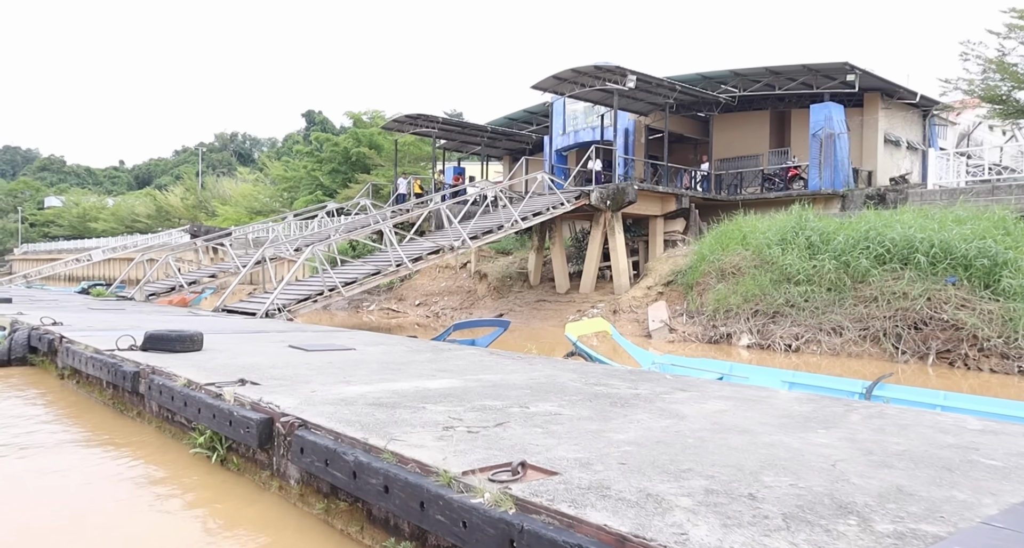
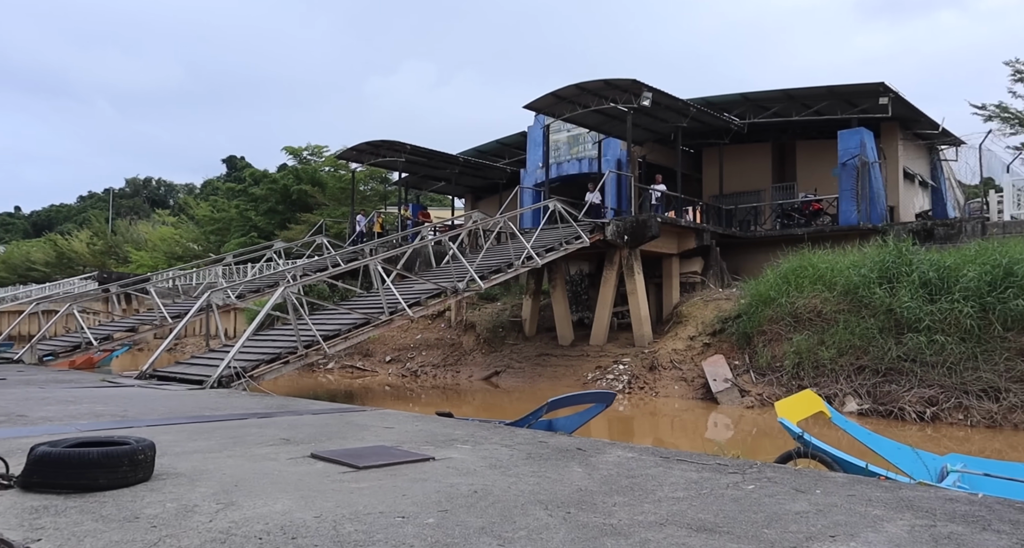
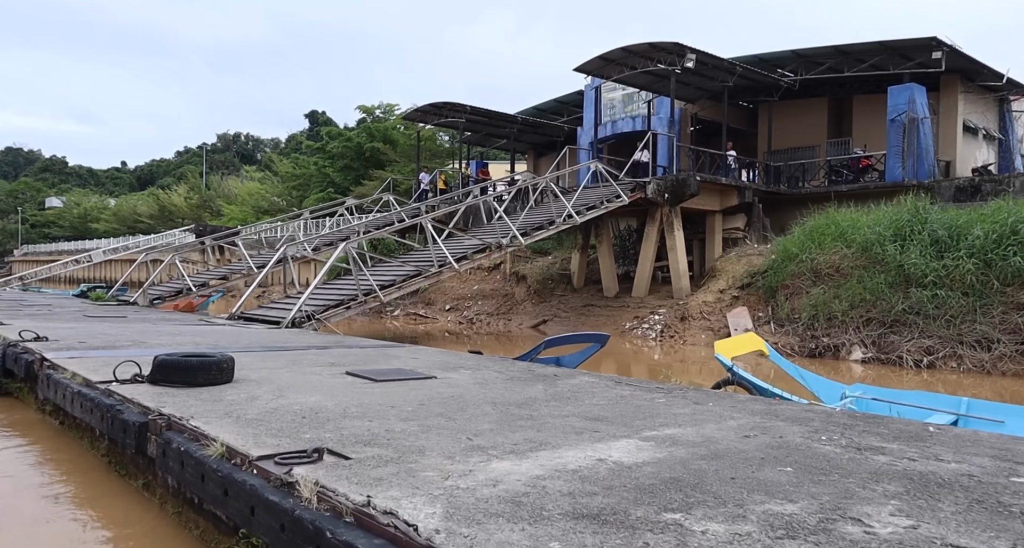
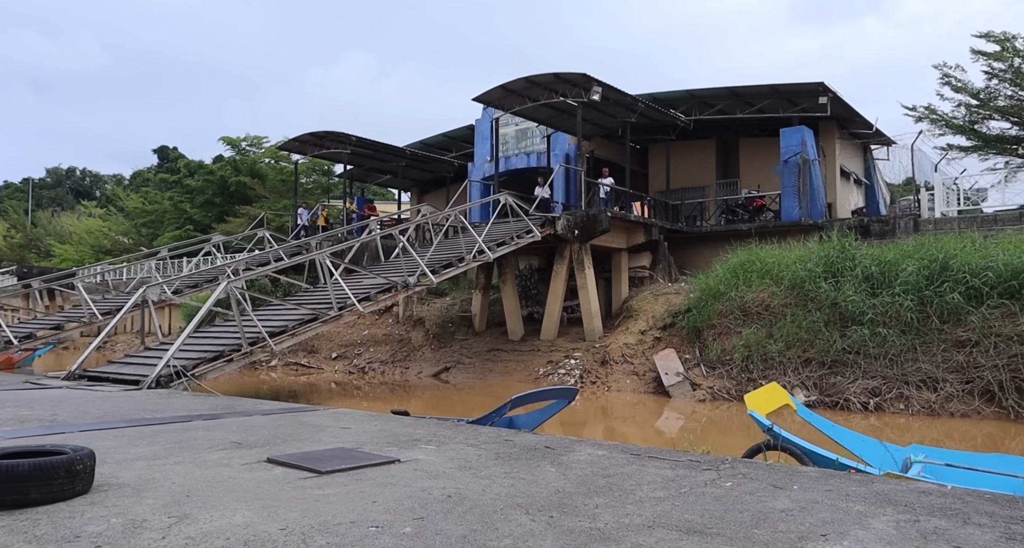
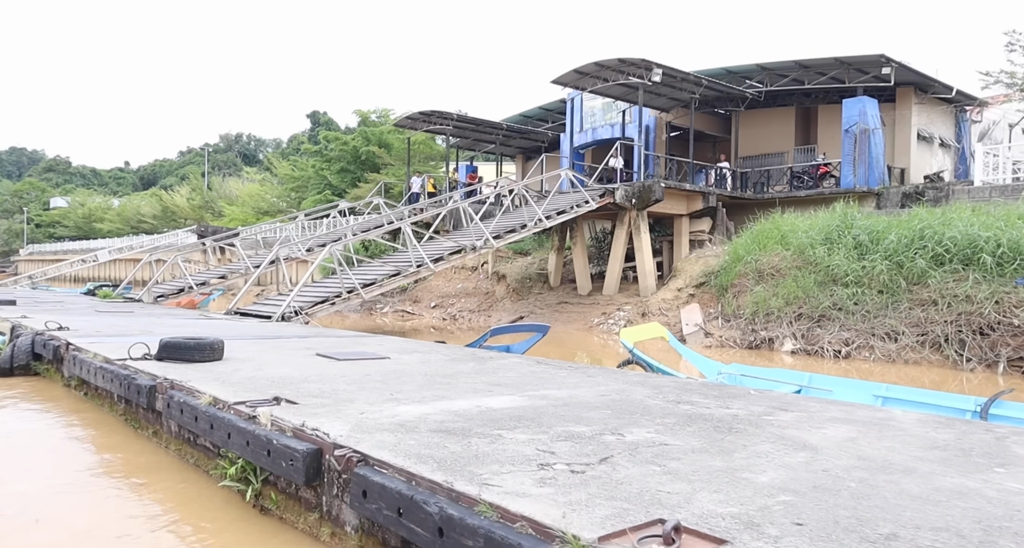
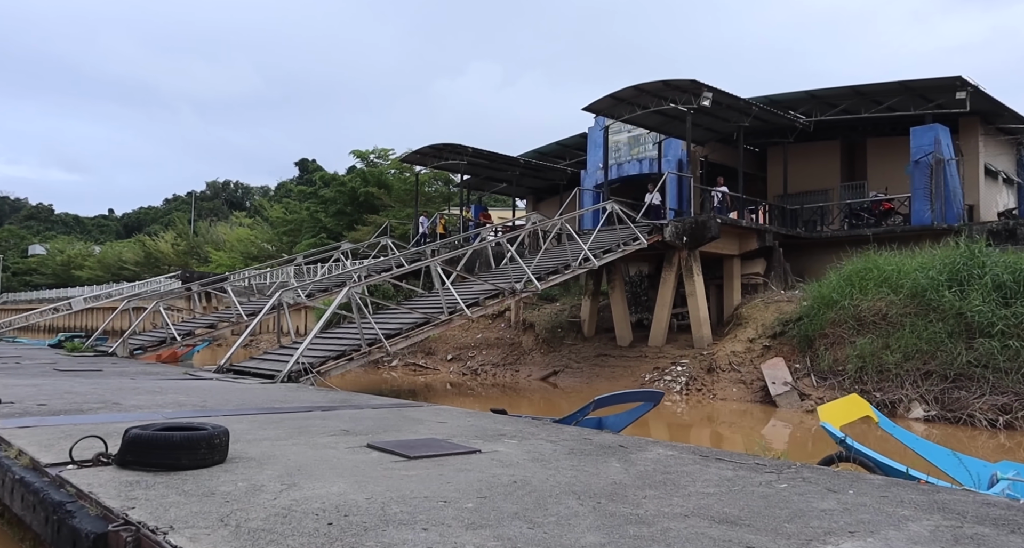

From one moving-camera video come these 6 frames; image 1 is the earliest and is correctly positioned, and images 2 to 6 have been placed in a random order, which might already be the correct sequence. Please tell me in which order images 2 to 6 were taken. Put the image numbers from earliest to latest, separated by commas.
5, 3, 6, 2, 4
